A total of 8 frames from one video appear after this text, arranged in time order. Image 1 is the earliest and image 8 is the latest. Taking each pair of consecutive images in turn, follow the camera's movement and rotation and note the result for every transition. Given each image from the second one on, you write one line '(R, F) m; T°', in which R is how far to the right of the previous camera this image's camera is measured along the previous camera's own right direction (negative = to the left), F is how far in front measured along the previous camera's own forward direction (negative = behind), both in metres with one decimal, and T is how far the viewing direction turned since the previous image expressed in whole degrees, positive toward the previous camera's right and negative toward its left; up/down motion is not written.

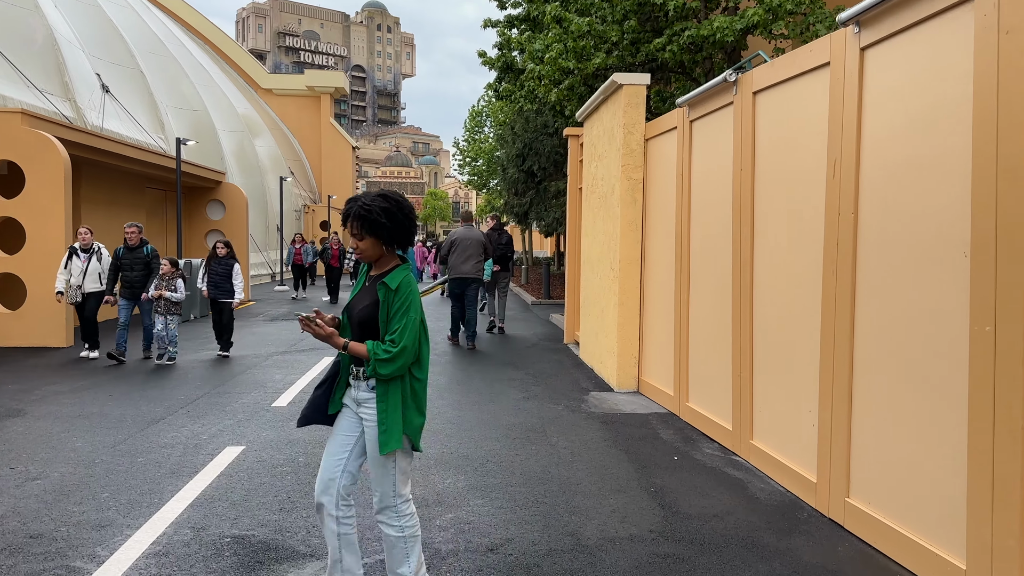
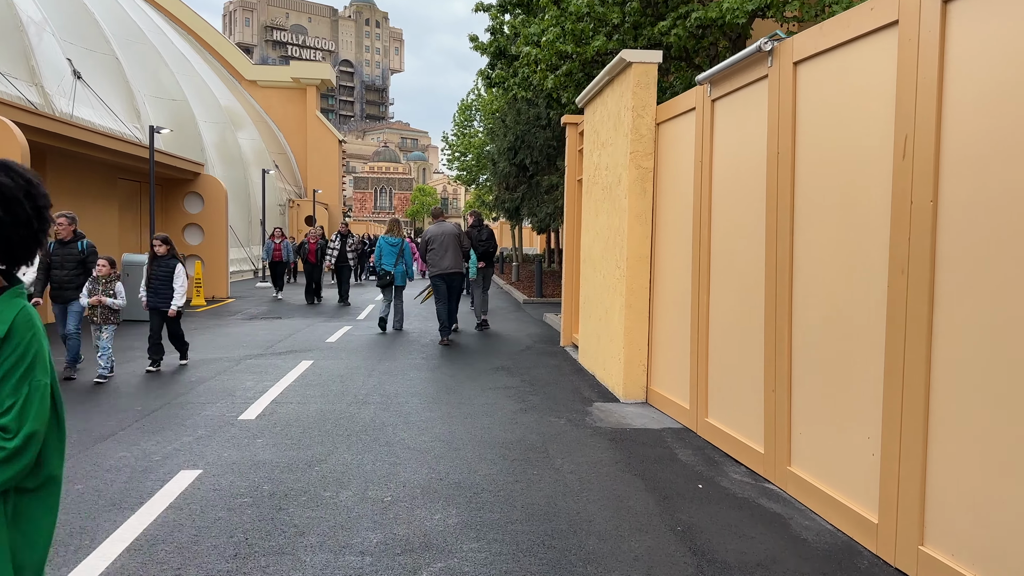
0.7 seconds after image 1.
(-0.1, +0.8) m; +1°
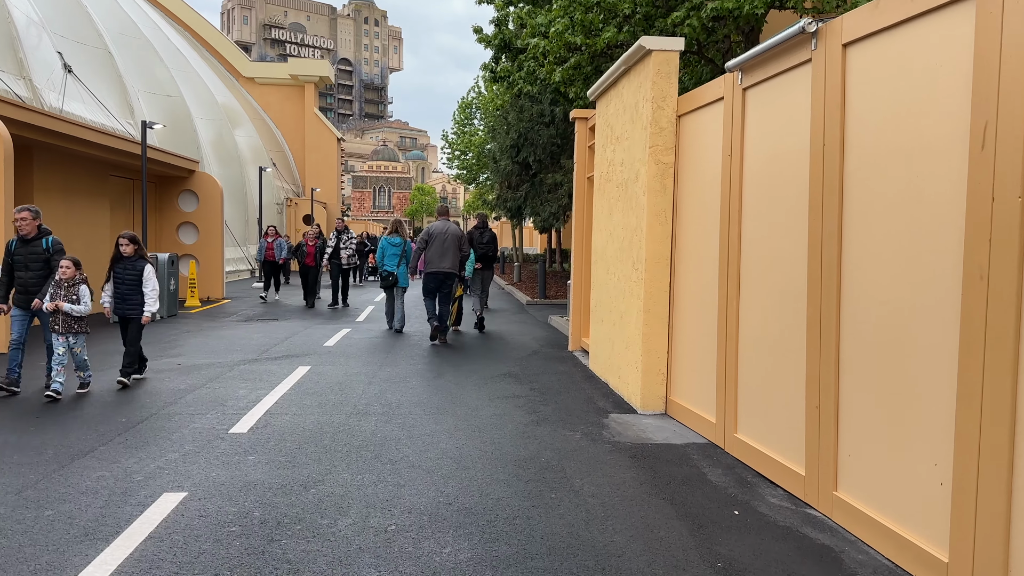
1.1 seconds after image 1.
(-0.1, +0.5) m; 0°
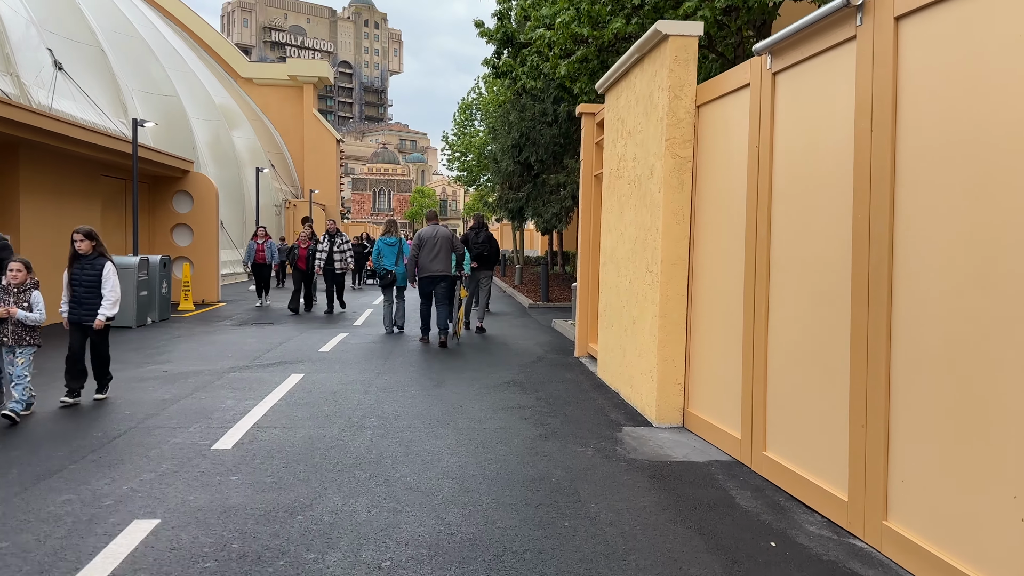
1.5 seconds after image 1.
(0.0, +0.5) m; 0°
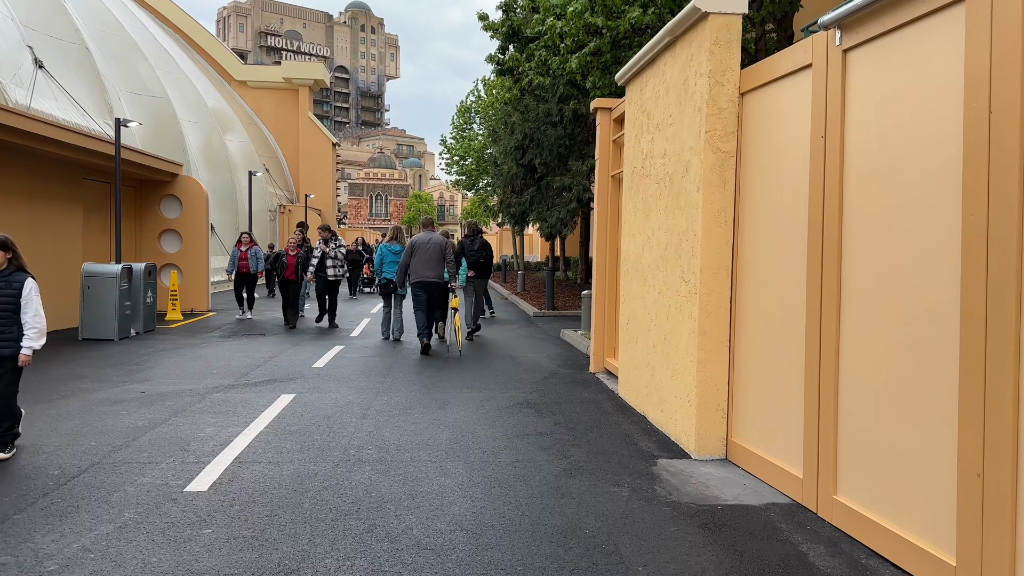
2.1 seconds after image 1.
(-0.2, +0.8) m; 0°
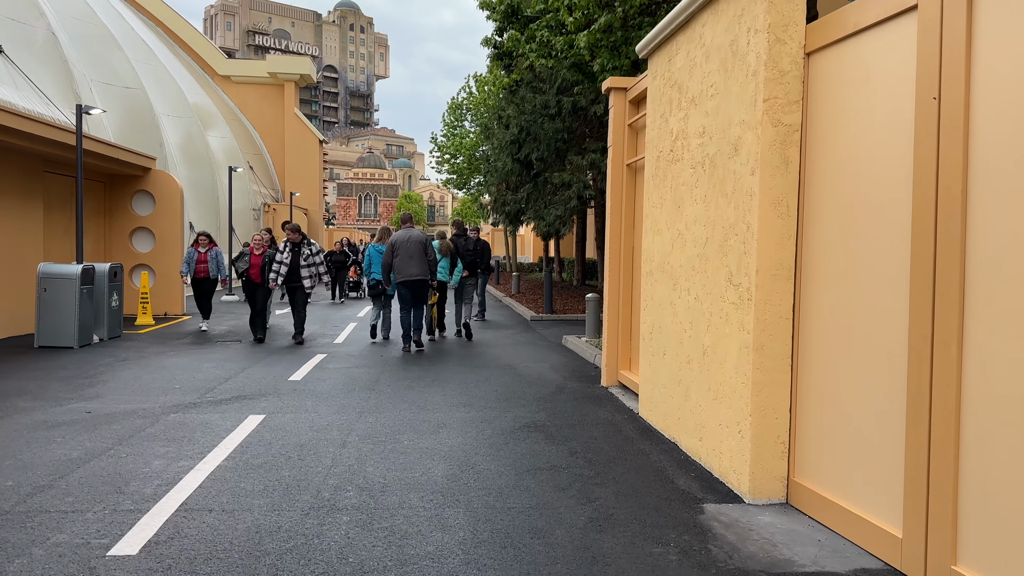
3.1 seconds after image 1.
(-0.1, +1.1) m; +1°
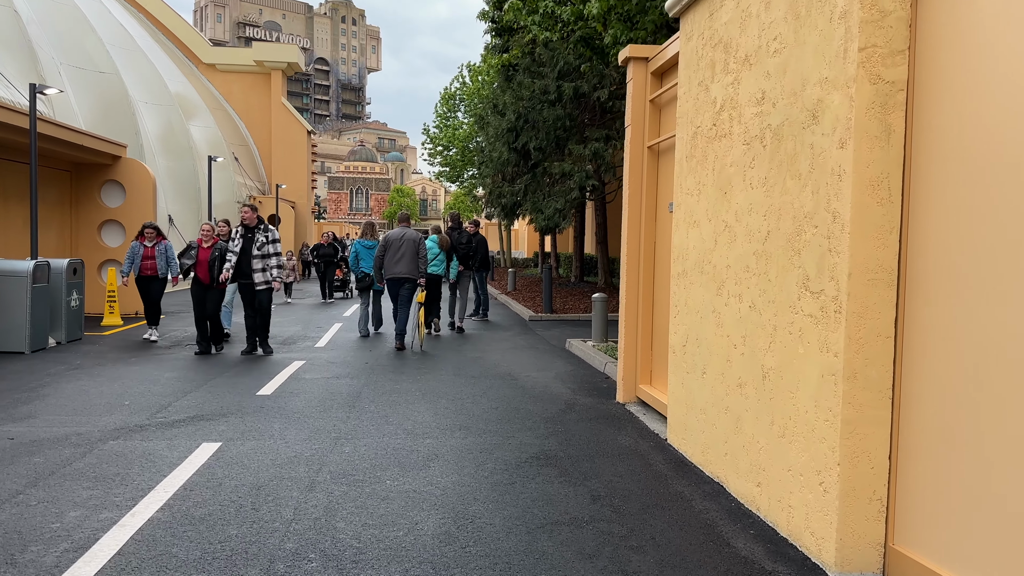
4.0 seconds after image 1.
(-0.1, +1.1) m; +1°
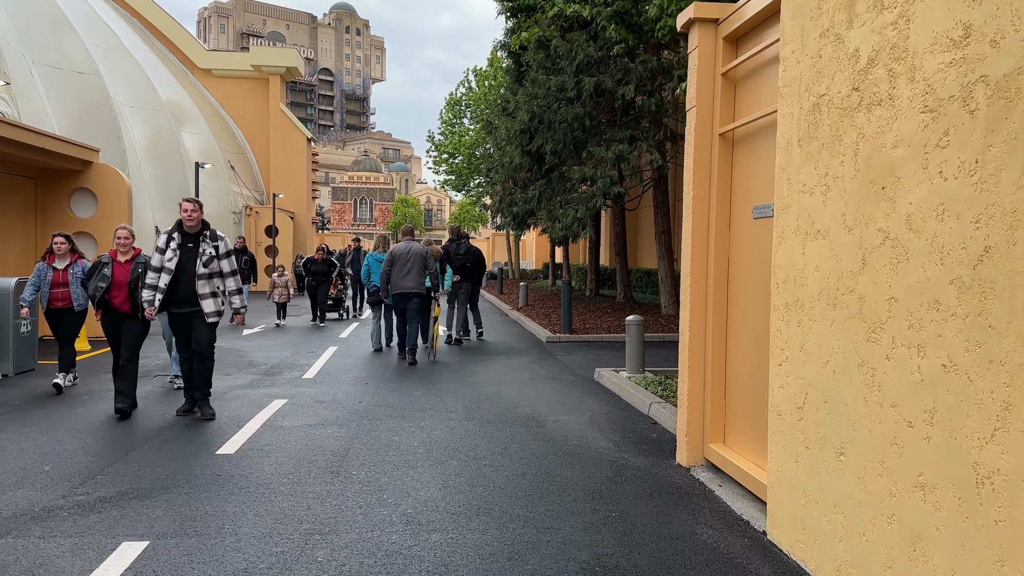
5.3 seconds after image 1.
(-0.2, +1.6) m; 0°
